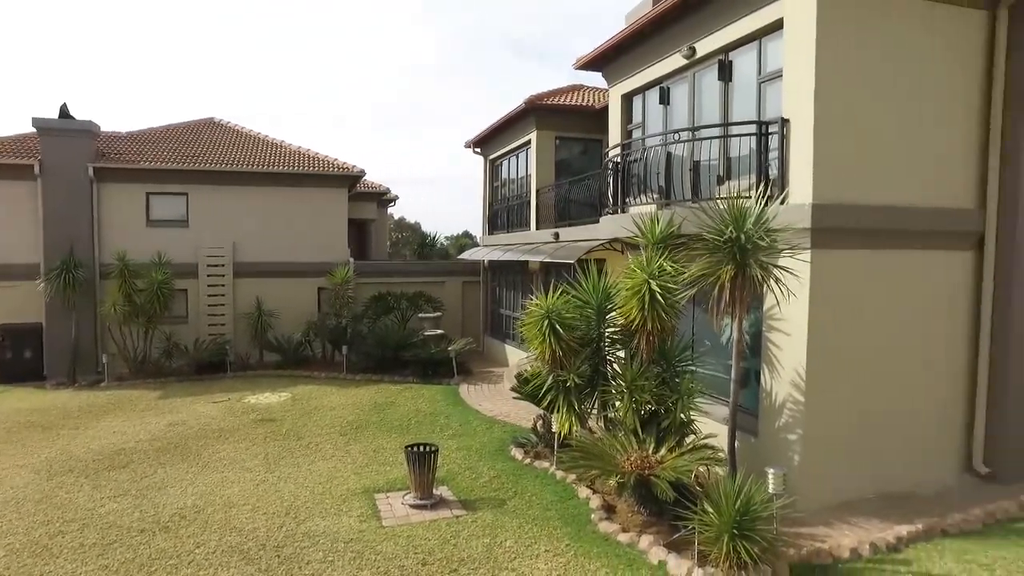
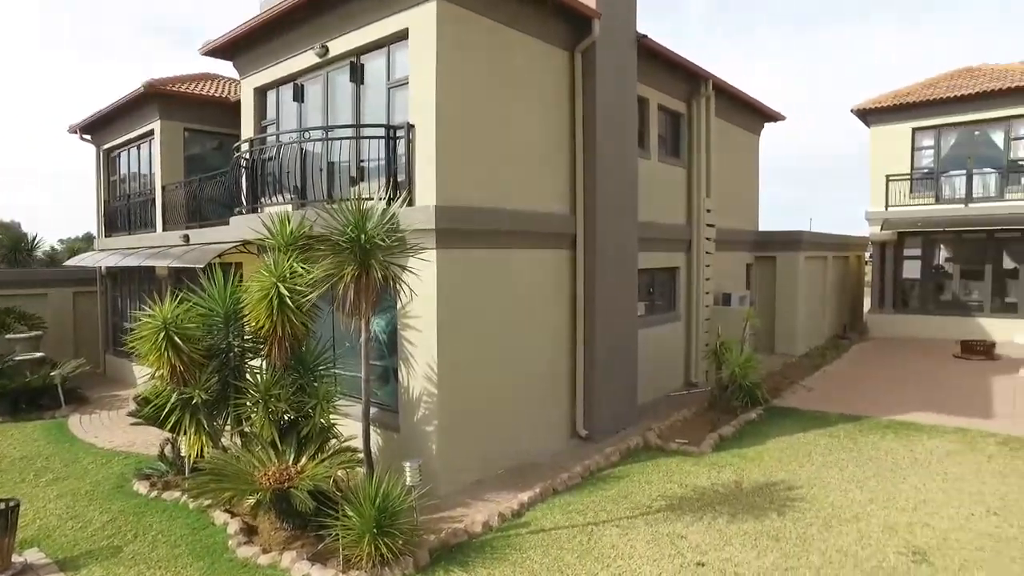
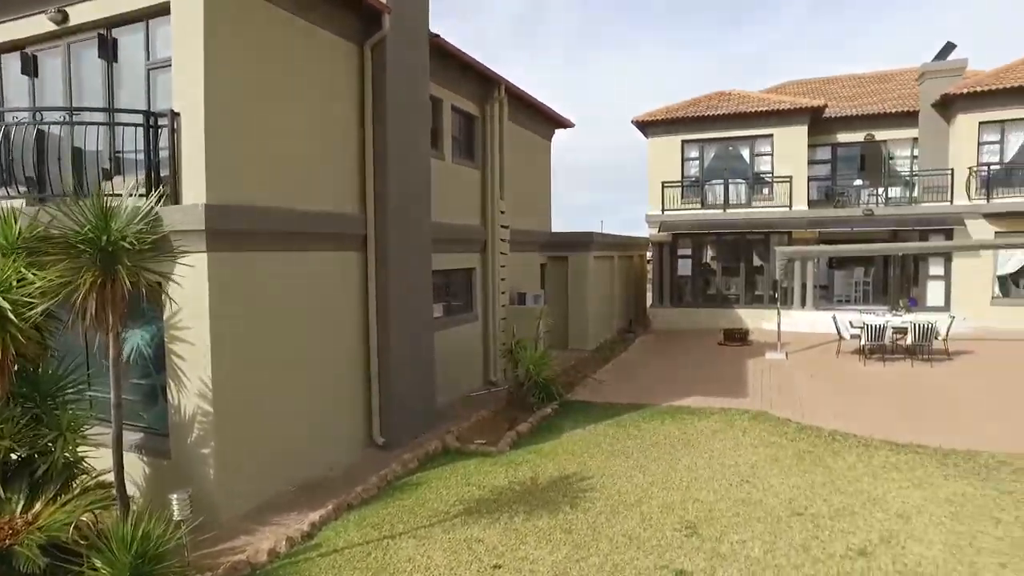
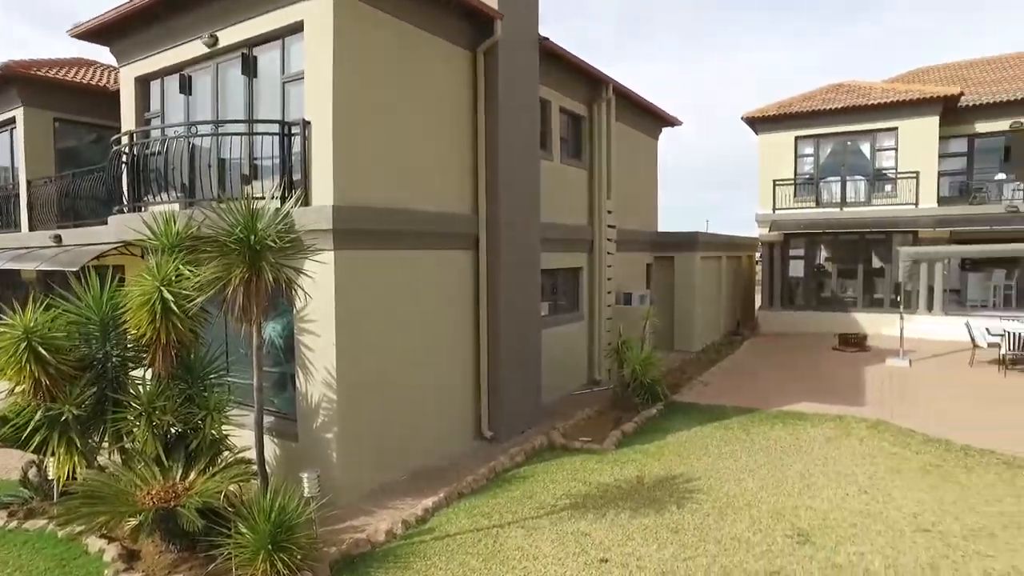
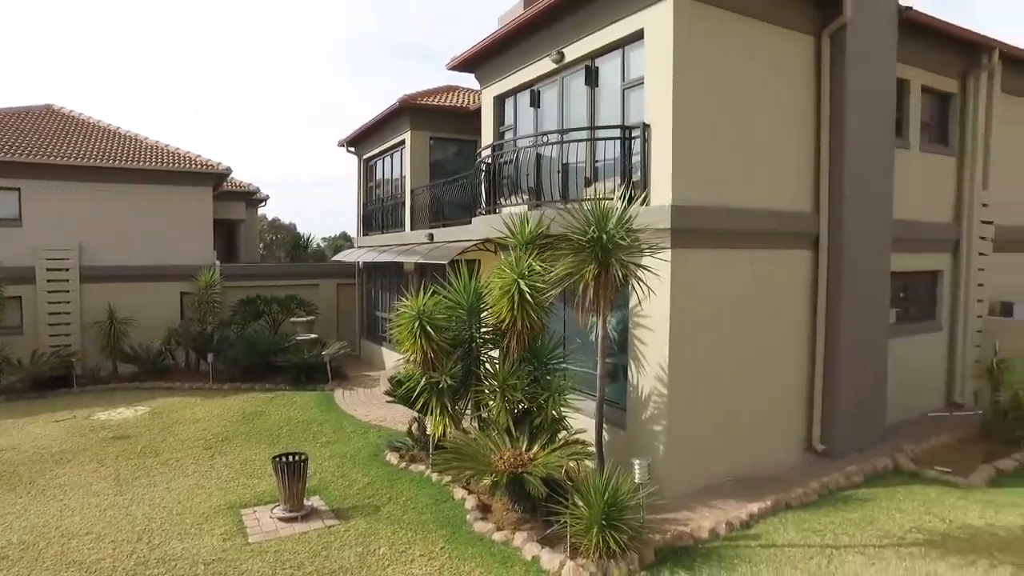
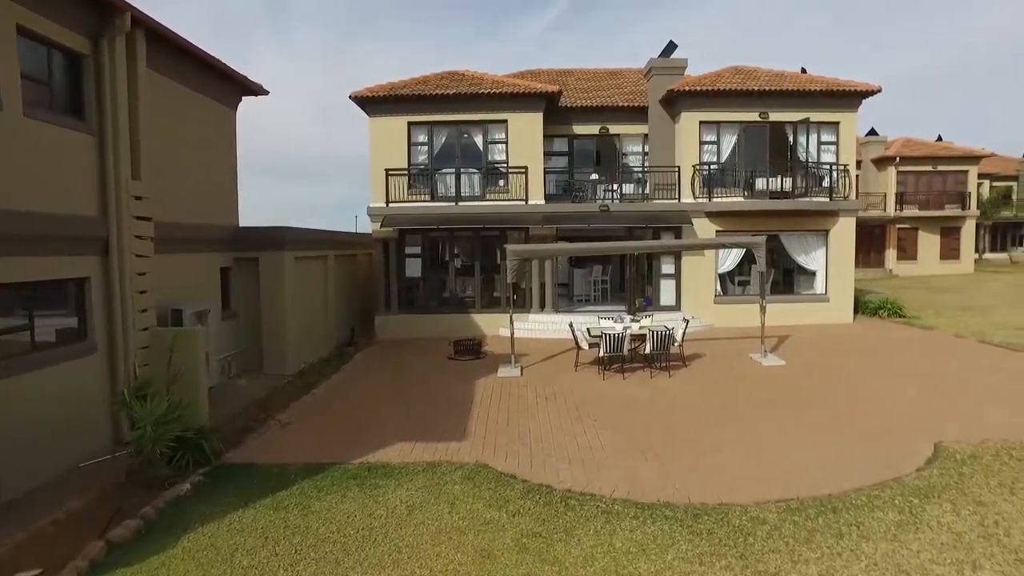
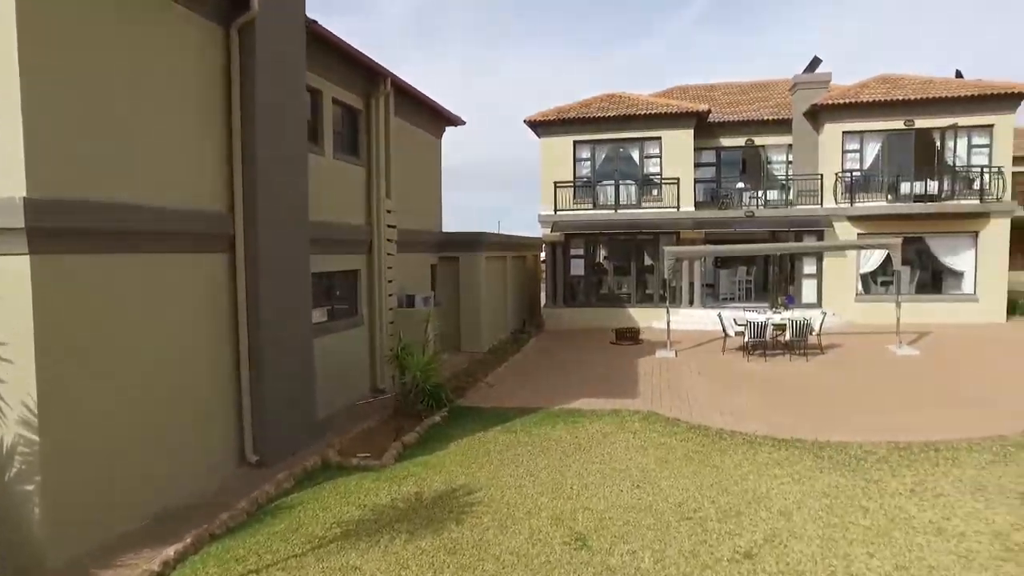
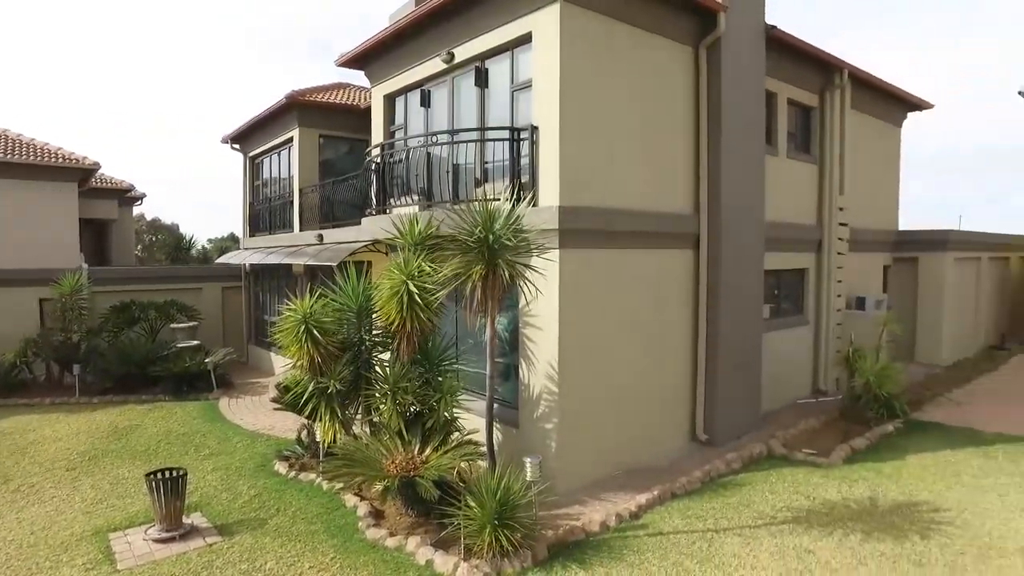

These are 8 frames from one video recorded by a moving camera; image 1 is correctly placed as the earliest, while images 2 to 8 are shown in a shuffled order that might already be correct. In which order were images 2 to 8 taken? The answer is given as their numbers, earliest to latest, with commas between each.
5, 8, 2, 4, 3, 7, 6
